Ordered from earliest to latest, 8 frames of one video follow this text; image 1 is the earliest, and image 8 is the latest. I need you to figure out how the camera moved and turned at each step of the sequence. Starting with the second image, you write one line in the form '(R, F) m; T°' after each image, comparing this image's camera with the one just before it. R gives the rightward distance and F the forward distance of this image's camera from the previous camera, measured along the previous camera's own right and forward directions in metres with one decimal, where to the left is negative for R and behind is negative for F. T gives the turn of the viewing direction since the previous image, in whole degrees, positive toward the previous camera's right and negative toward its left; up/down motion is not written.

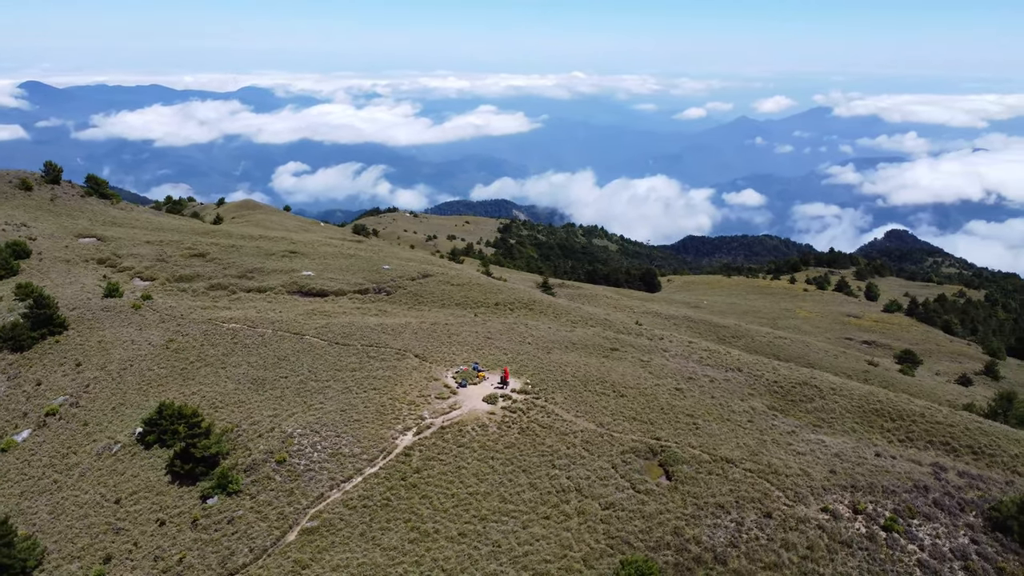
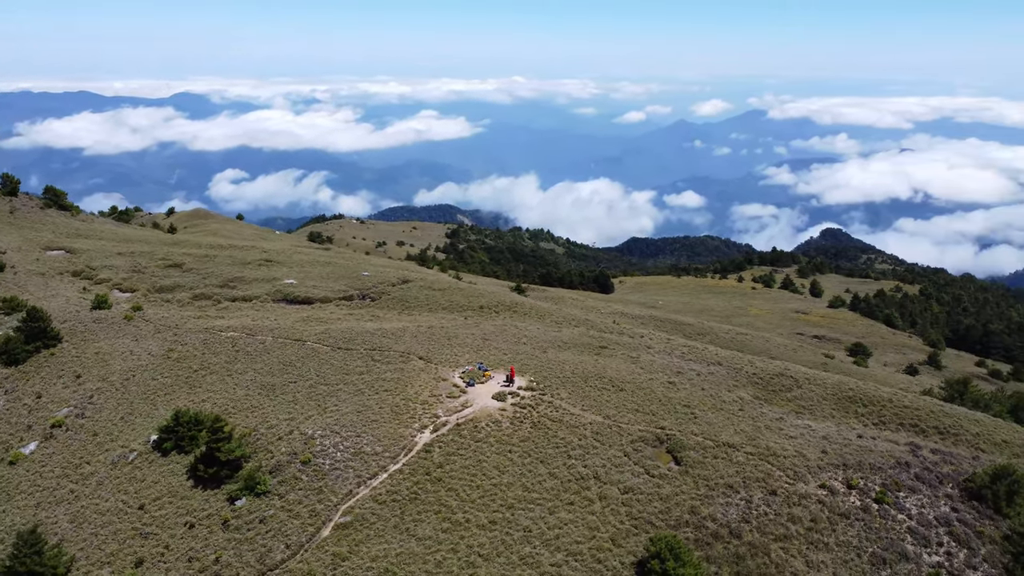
(-2.6, -1.7) m; +4°
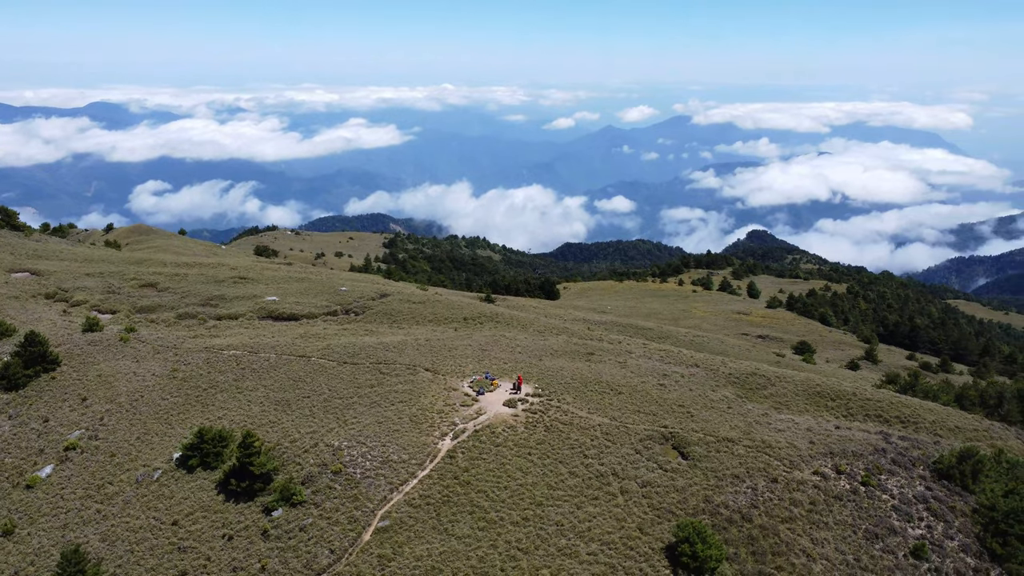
(-3.3, -2.2) m; +5°
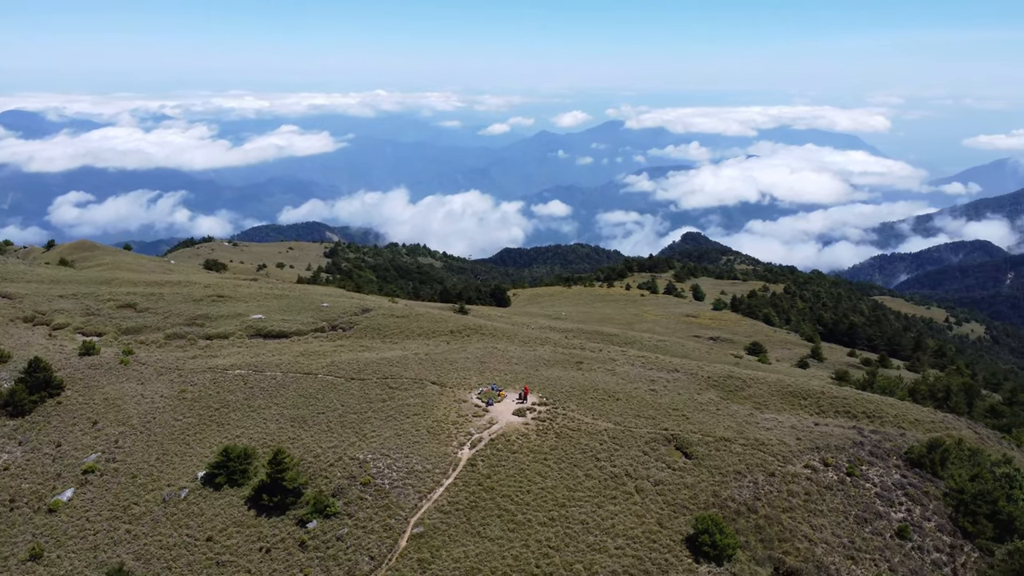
(-3.3, -2.3) m; +4°
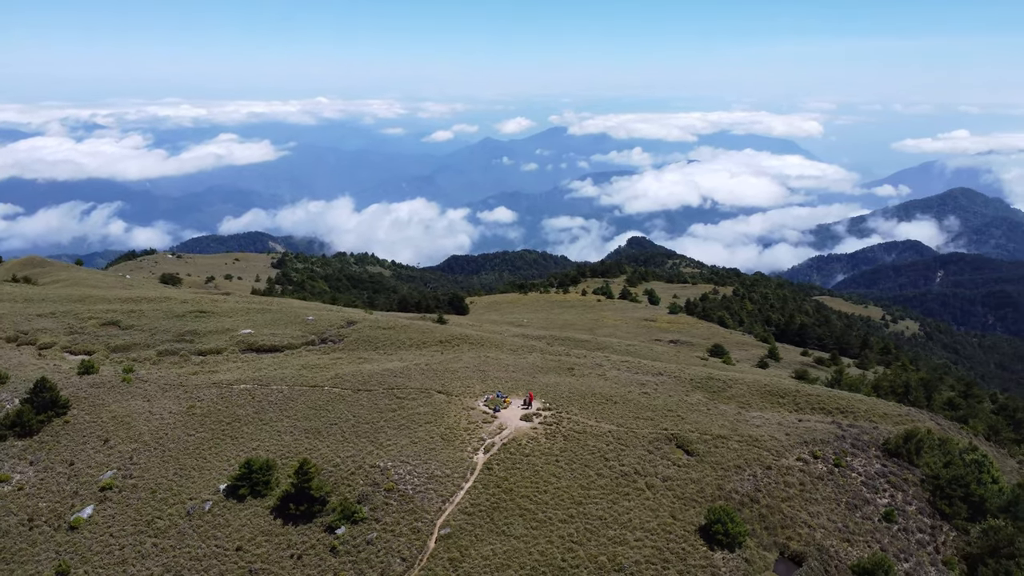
(-3.0, -2.0) m; +4°
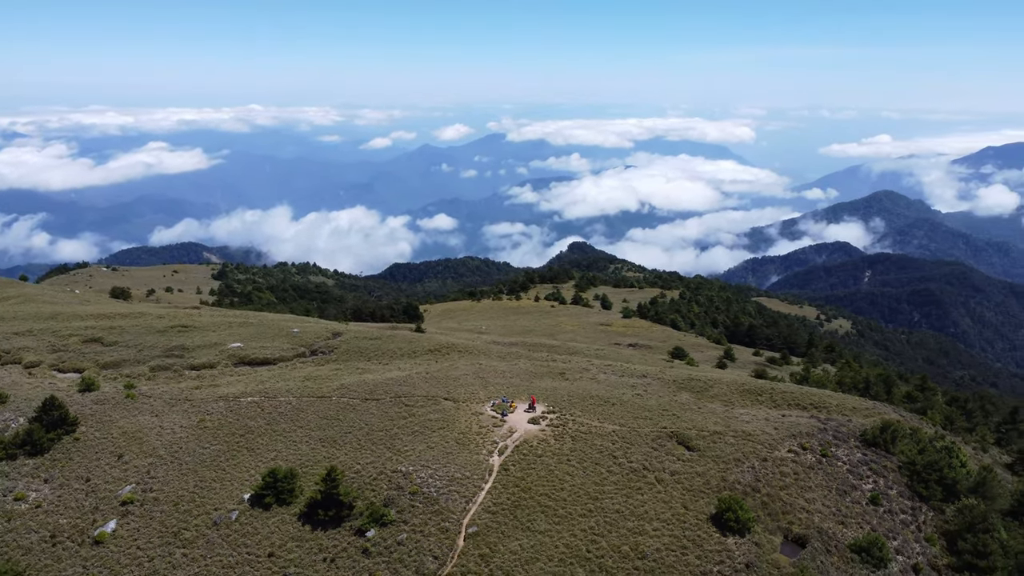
(-3.5, -2.1) m; +4°
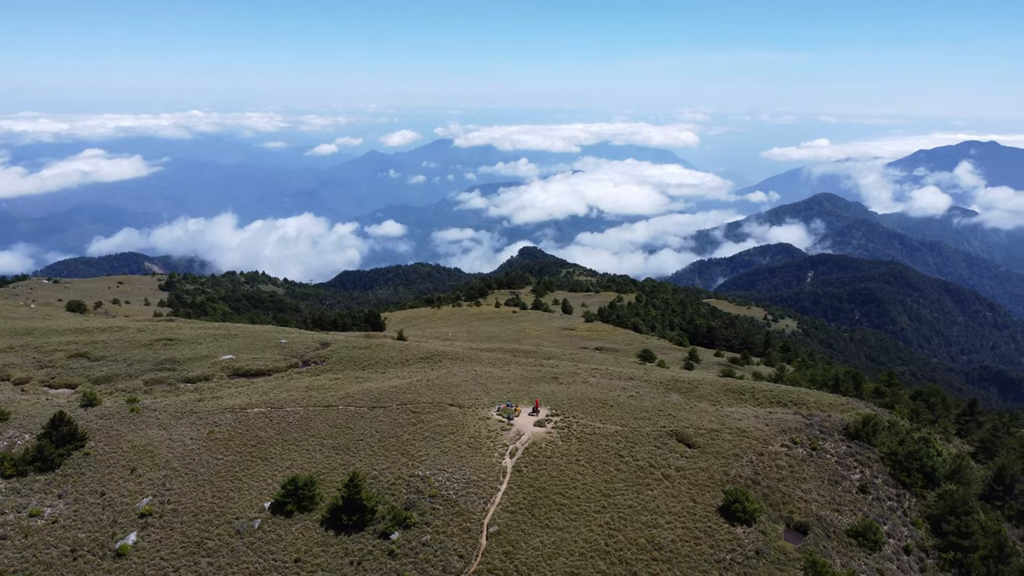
(-3.1, -1.7) m; +4°
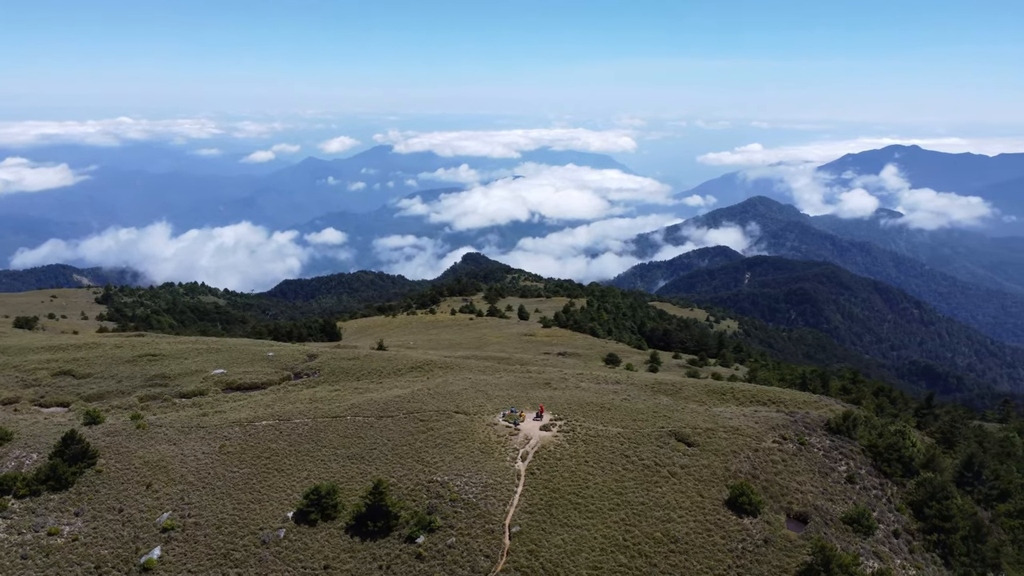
(-3.7, -1.9) m; +4°
